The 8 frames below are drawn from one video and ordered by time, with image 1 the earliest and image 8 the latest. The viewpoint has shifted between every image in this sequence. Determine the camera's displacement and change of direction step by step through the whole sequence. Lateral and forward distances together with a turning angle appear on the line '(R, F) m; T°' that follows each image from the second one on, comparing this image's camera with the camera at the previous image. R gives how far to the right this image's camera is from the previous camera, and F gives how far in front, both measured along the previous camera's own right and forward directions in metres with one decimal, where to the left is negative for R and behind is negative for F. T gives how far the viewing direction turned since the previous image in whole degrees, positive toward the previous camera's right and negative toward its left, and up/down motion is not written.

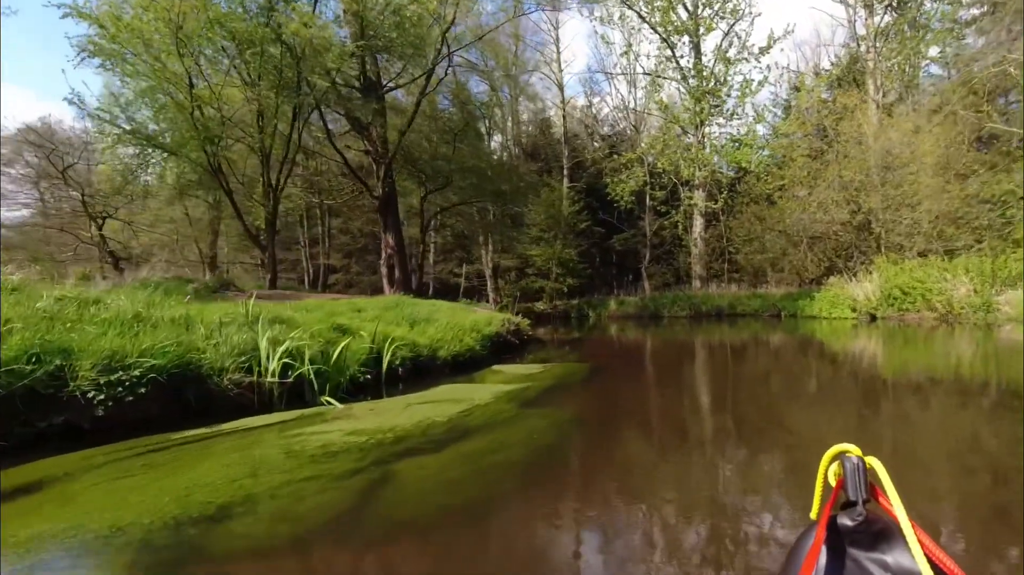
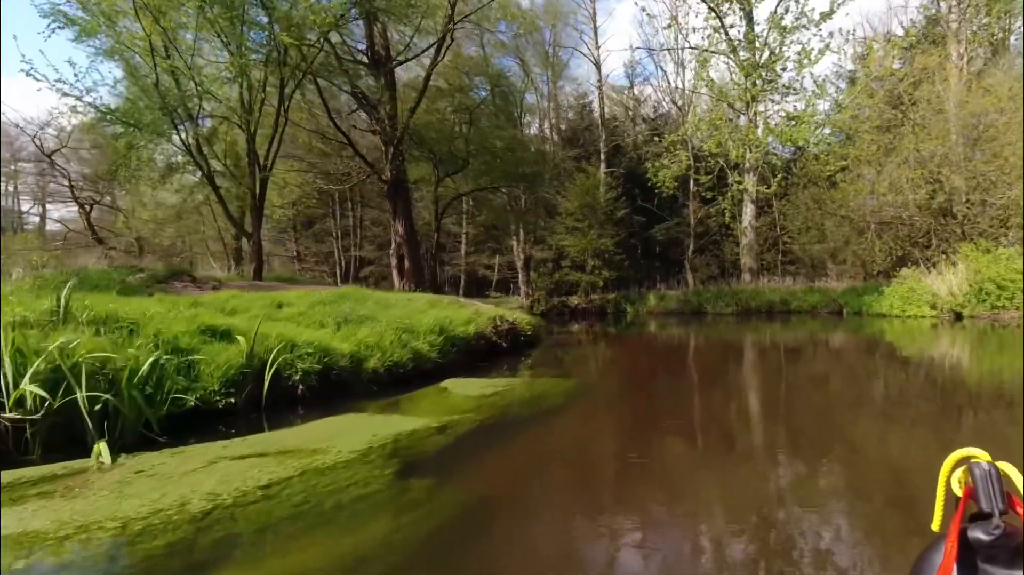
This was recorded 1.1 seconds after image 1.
(+0.4, +0.8) m; -5°
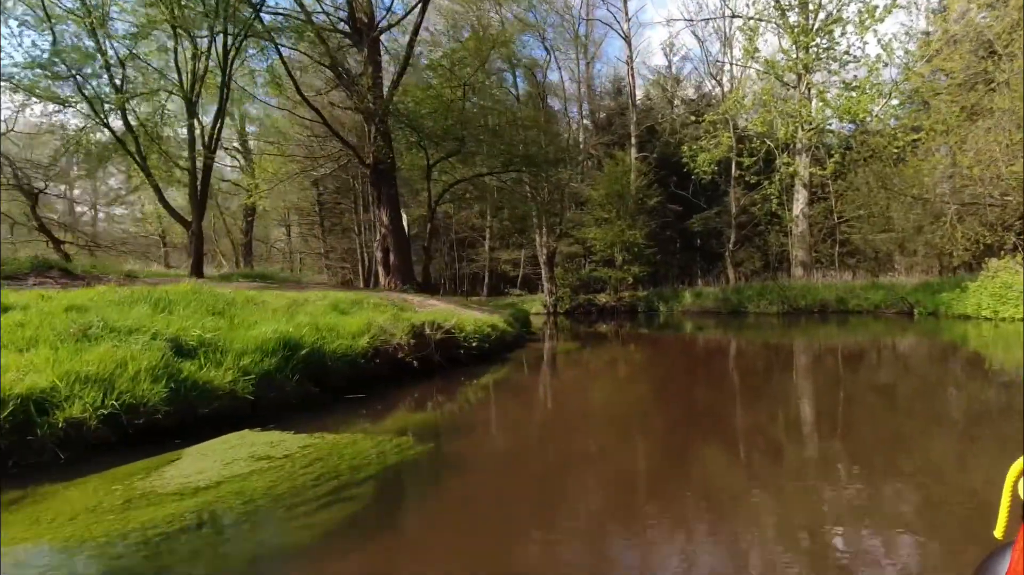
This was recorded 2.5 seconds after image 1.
(+0.6, +1.1) m; -5°
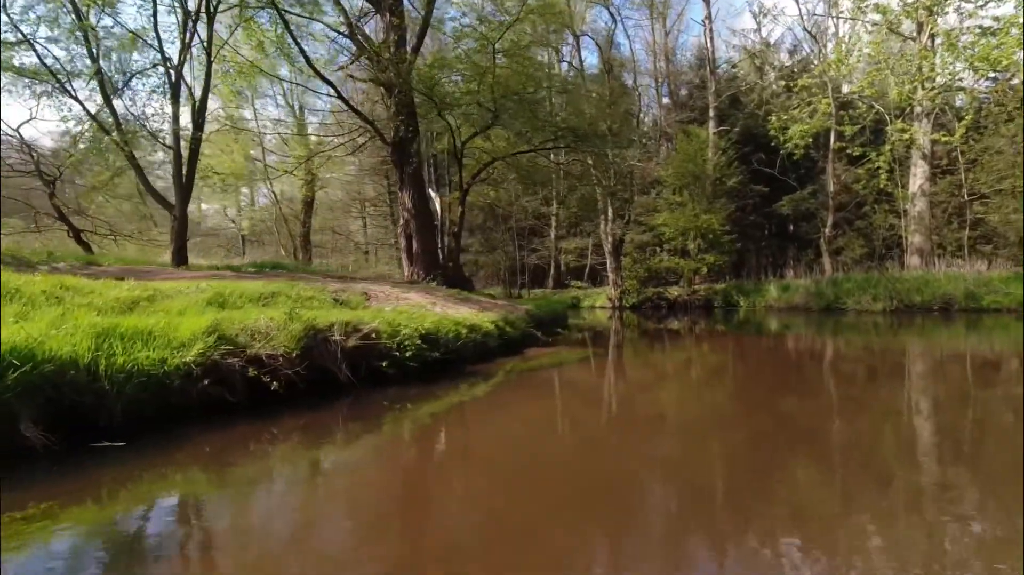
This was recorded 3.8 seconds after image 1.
(+0.6, +1.0) m; -9°
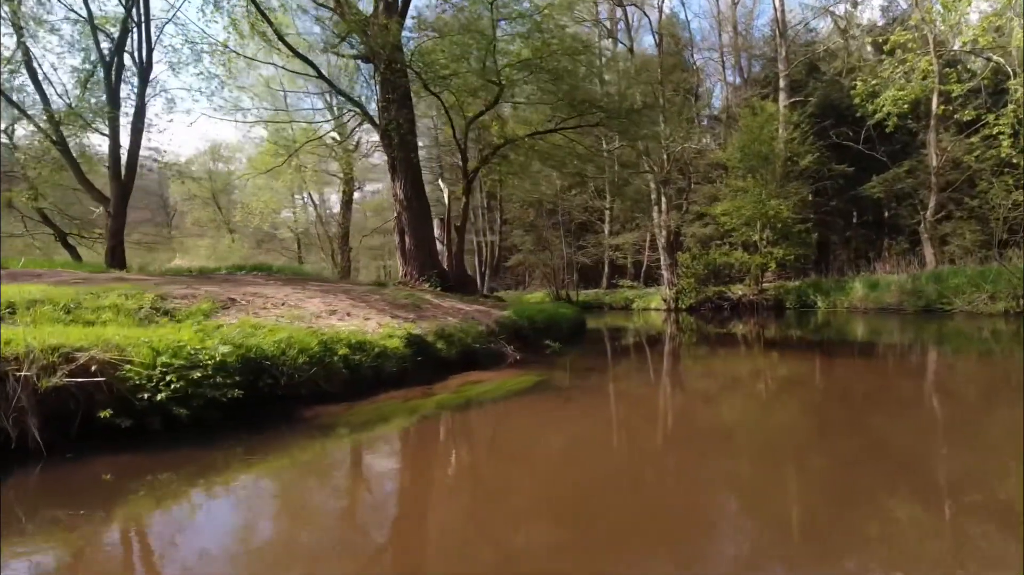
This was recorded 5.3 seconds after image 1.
(+0.7, +1.0) m; -8°
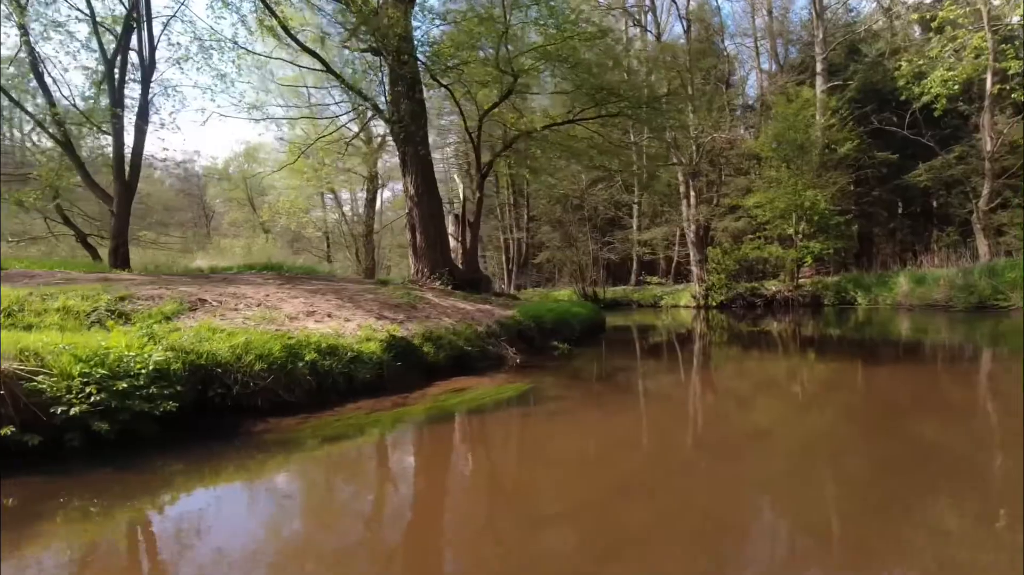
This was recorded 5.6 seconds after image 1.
(+0.2, +0.2) m; -3°
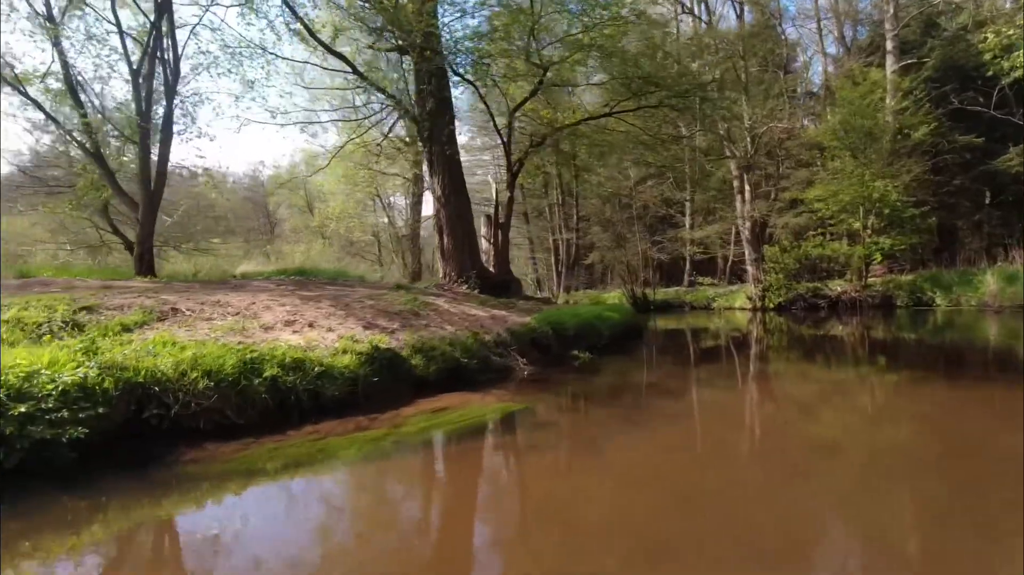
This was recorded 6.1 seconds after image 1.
(+0.2, +0.3) m; -6°
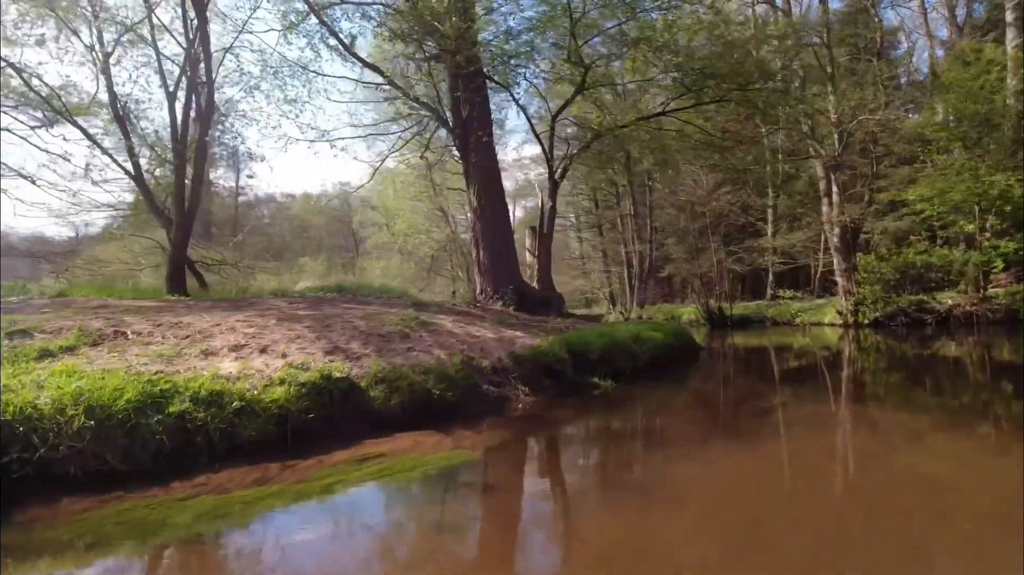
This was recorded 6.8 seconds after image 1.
(+0.4, +0.4) m; -9°
